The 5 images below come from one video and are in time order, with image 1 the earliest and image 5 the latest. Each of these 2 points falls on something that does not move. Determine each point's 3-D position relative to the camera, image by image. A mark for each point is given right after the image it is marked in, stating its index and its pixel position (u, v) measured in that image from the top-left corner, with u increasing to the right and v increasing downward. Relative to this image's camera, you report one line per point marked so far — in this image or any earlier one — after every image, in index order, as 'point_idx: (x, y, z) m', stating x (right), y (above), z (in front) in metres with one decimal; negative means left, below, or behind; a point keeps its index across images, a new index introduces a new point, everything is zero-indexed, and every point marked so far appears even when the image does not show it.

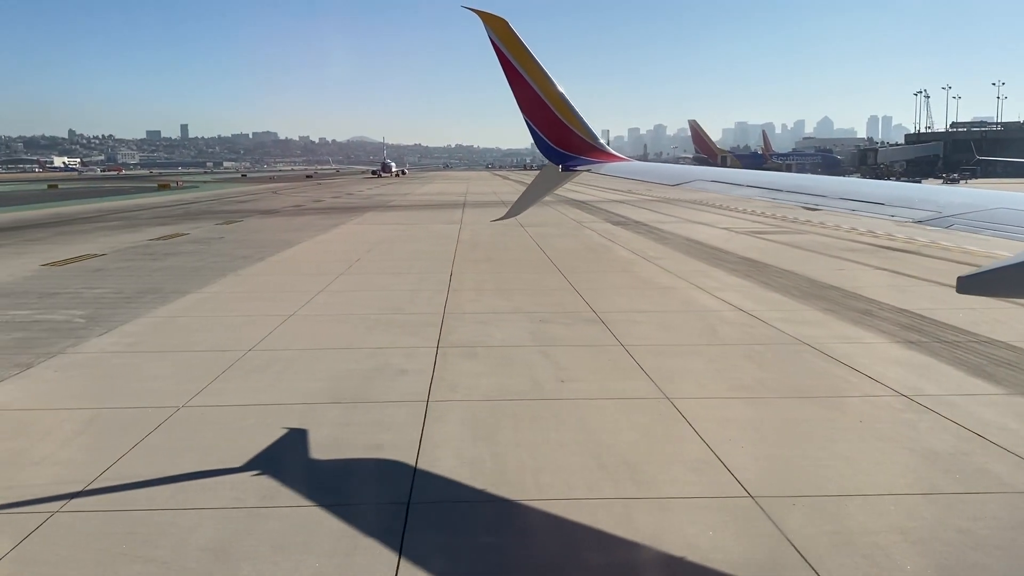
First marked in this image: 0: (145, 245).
0: (-8.1, +0.9, +19.8) m
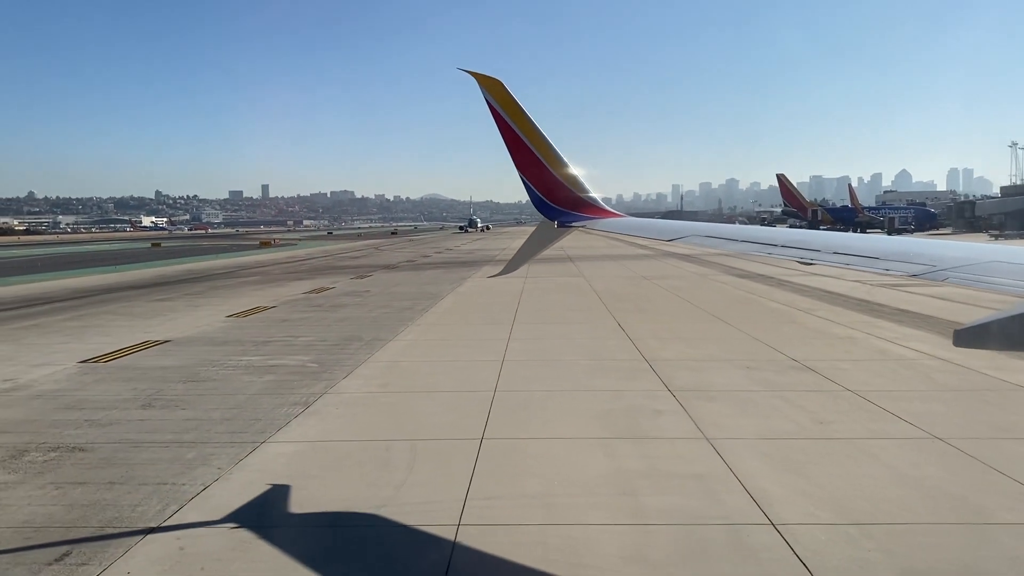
0: (-4.8, -0.2, +20.8) m
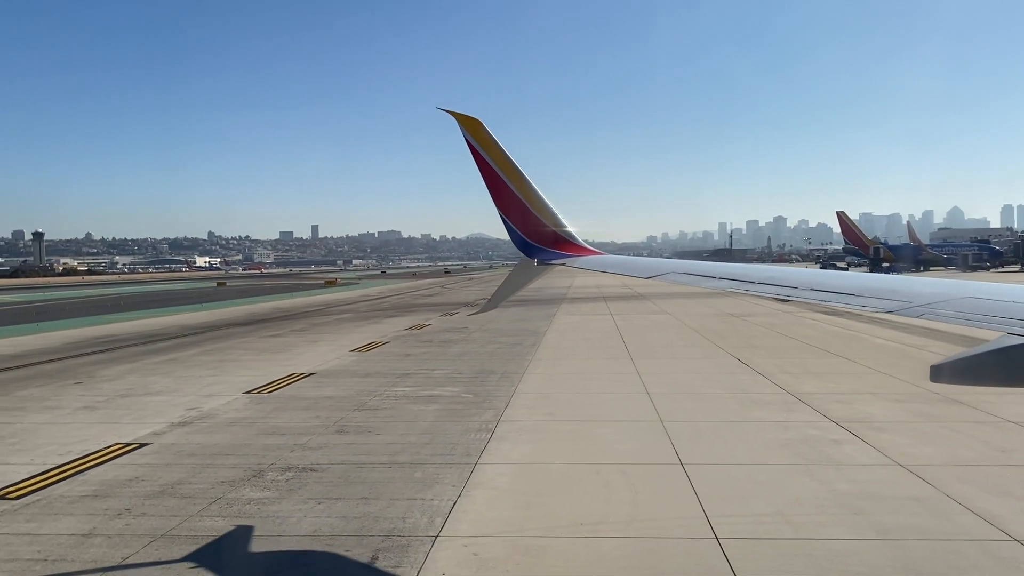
0: (-2.4, -1.1, +21.5) m
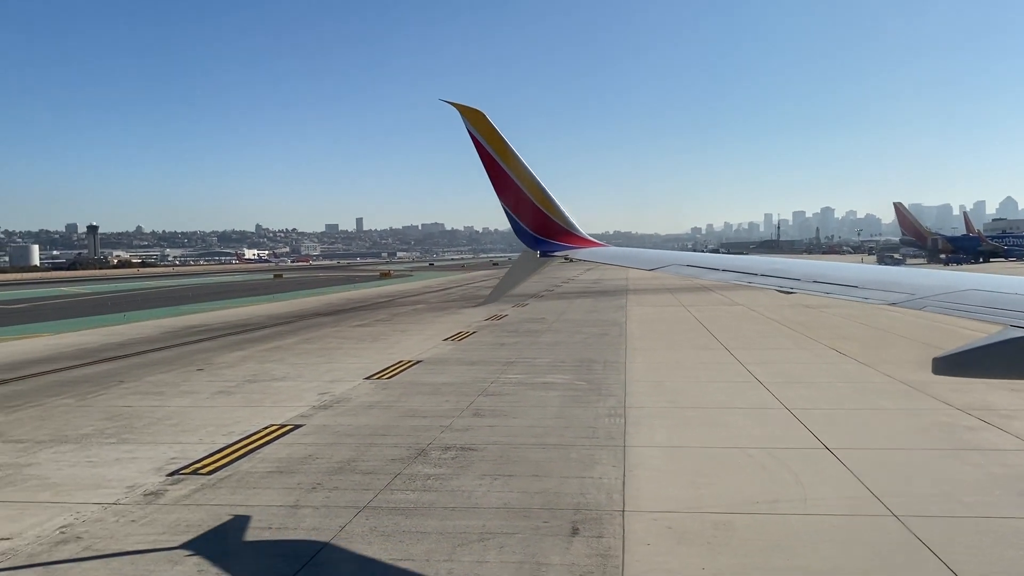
0: (-0.4, -0.9, +21.9) m
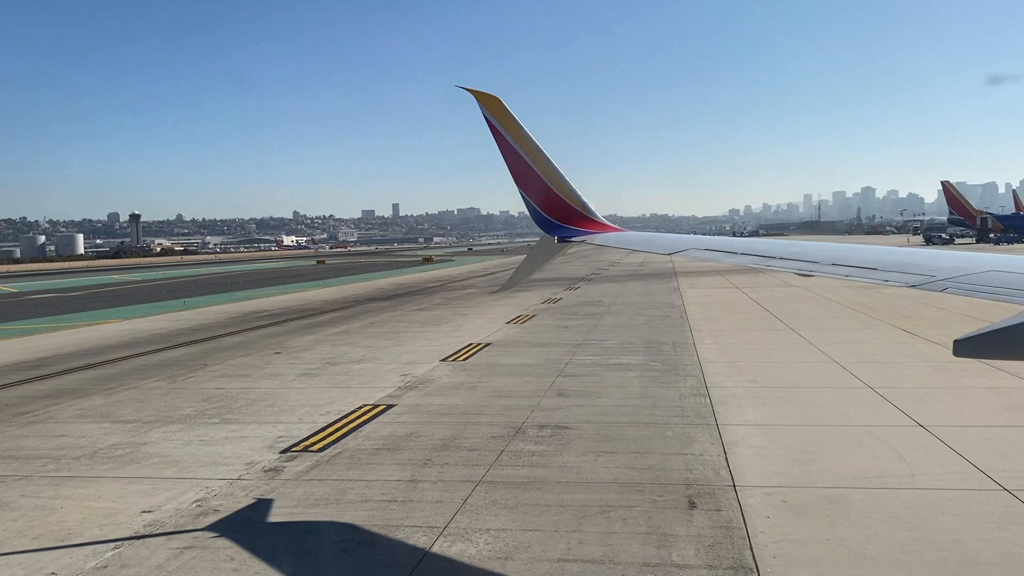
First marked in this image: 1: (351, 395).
0: (+1.0, -0.5, +22.1) m
1: (-2.0, -1.3, +10.8) m
